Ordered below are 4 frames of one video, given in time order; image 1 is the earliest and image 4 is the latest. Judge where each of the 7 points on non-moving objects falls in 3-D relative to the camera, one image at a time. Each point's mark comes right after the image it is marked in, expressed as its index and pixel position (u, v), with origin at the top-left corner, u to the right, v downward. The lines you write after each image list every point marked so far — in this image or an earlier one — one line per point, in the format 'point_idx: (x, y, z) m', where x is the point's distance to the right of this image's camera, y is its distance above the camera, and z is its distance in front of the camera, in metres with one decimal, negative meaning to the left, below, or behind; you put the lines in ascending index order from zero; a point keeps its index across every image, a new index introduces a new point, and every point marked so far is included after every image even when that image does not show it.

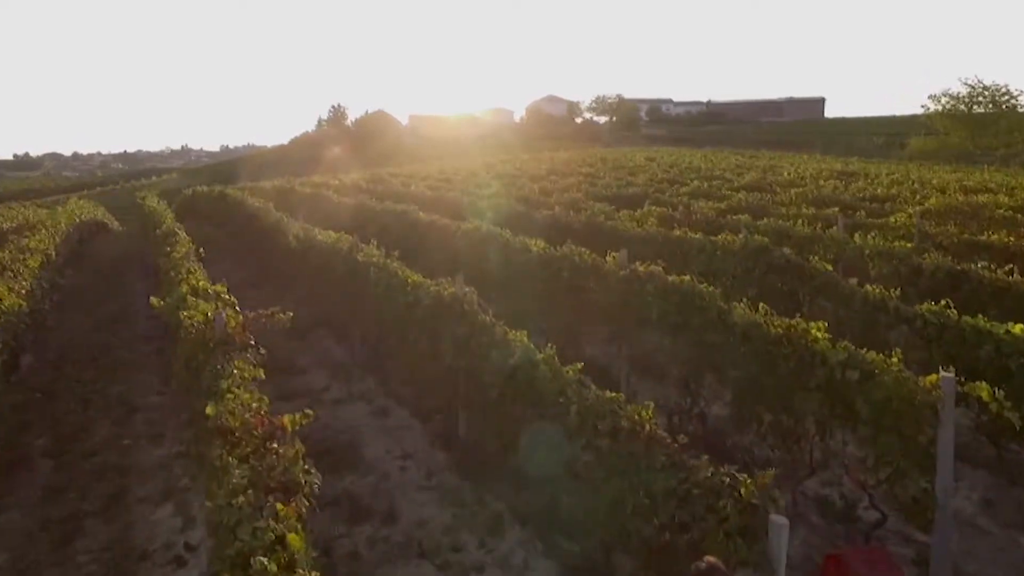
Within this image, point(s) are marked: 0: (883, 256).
0: (+7.0, +0.6, +11.9) m
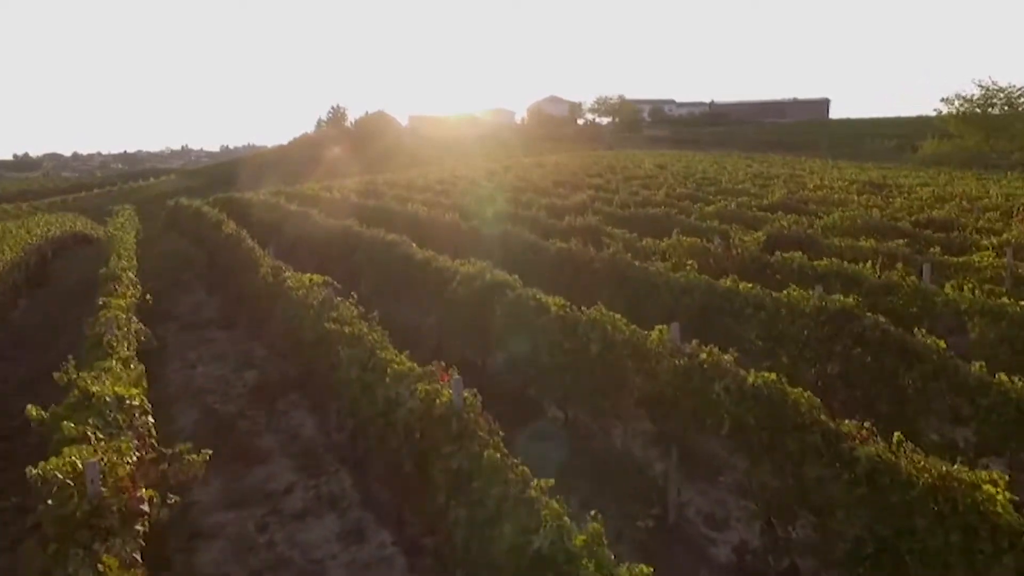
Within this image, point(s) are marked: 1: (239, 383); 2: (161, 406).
0: (+7.2, -0.4, +9.5) m
1: (-5.5, -1.9, +12.5) m
2: (-6.6, -2.2, +11.7) m
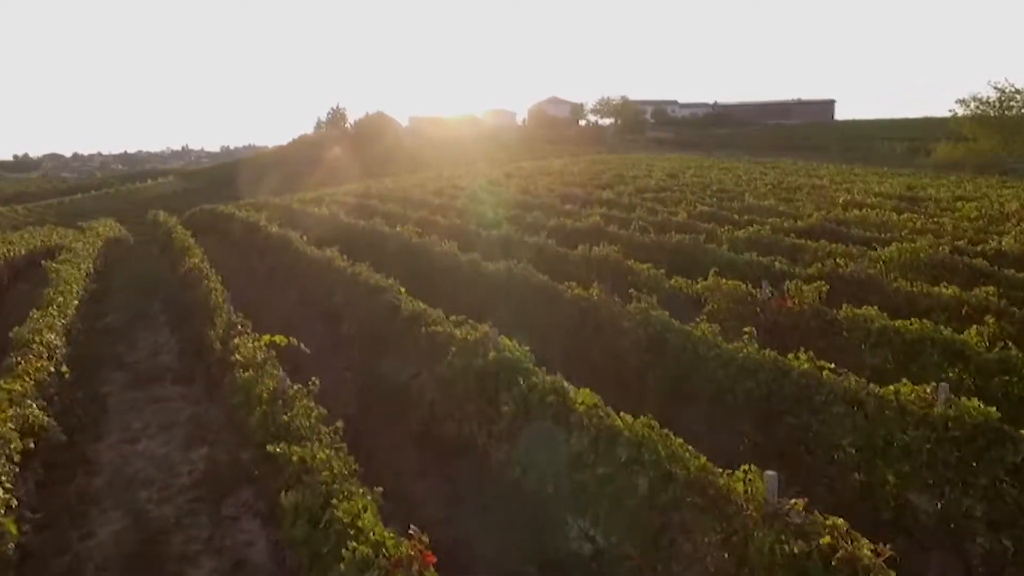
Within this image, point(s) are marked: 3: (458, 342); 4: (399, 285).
0: (+7.4, -1.5, +7.1) m
1: (-5.3, -2.9, +10.2) m
2: (-6.4, -3.2, +9.3) m
3: (-0.9, -0.8, +9.9) m
4: (-2.5, +0.1, +13.8) m
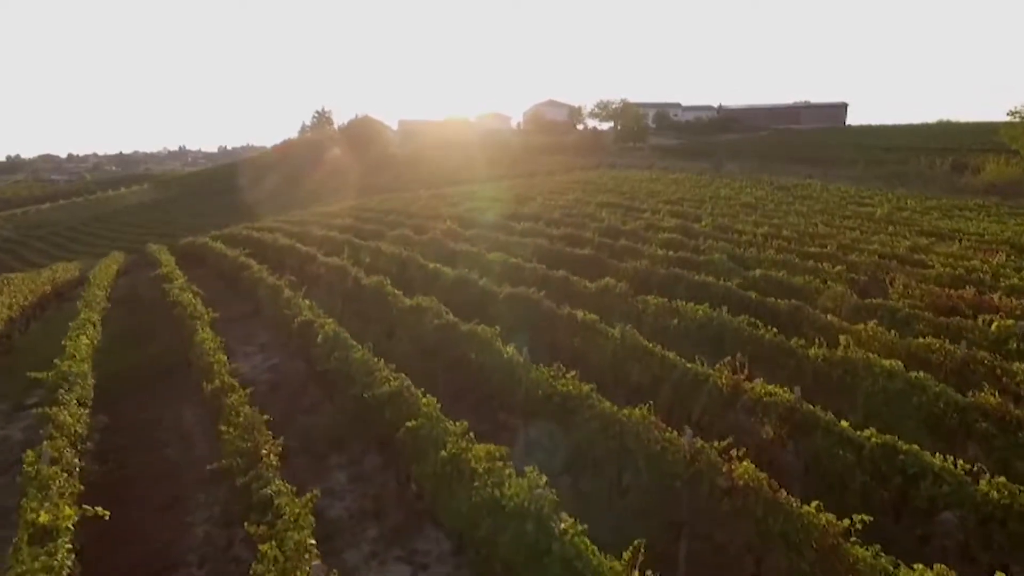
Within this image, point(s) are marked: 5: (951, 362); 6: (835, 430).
0: (+4.9, -6.4, -4.9) m
1: (-7.8, -7.9, -1.8) m
2: (-8.9, -8.2, -2.7) m
3: (-3.3, -5.7, -2.1) m
4: (-5.0, -4.8, +1.8) m
5: (+9.6, -1.6, +13.6) m
6: (+5.4, -2.4, +10.3) m
